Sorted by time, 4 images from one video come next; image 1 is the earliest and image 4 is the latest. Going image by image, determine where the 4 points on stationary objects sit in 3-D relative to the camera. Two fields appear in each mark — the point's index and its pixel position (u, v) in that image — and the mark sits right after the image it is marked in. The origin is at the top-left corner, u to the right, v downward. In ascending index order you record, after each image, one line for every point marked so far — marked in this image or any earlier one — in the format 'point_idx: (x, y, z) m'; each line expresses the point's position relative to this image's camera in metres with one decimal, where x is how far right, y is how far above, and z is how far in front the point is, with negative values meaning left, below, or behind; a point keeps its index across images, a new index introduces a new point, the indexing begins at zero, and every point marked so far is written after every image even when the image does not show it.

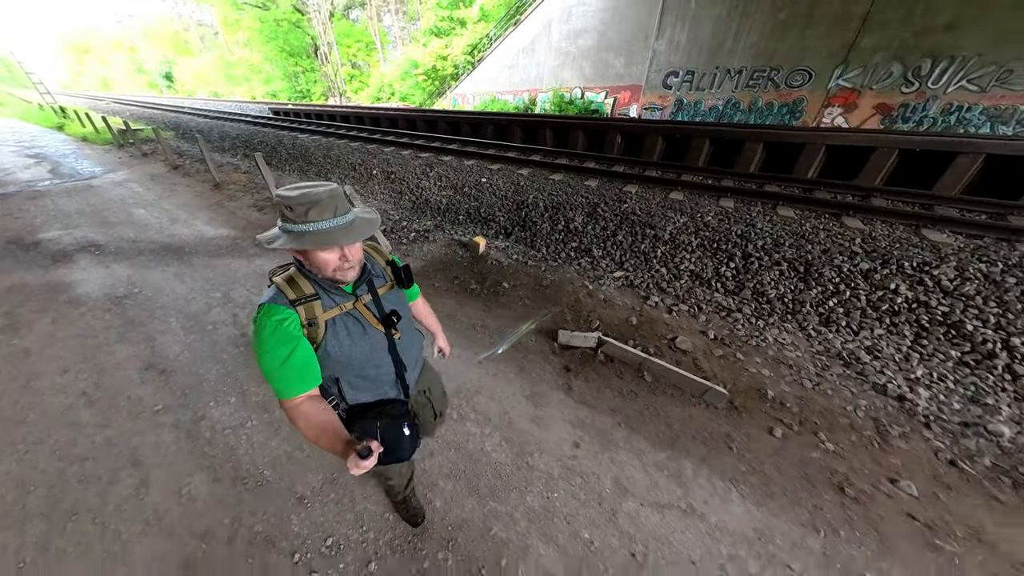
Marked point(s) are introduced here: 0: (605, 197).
0: (+1.7, +1.7, +6.1) m
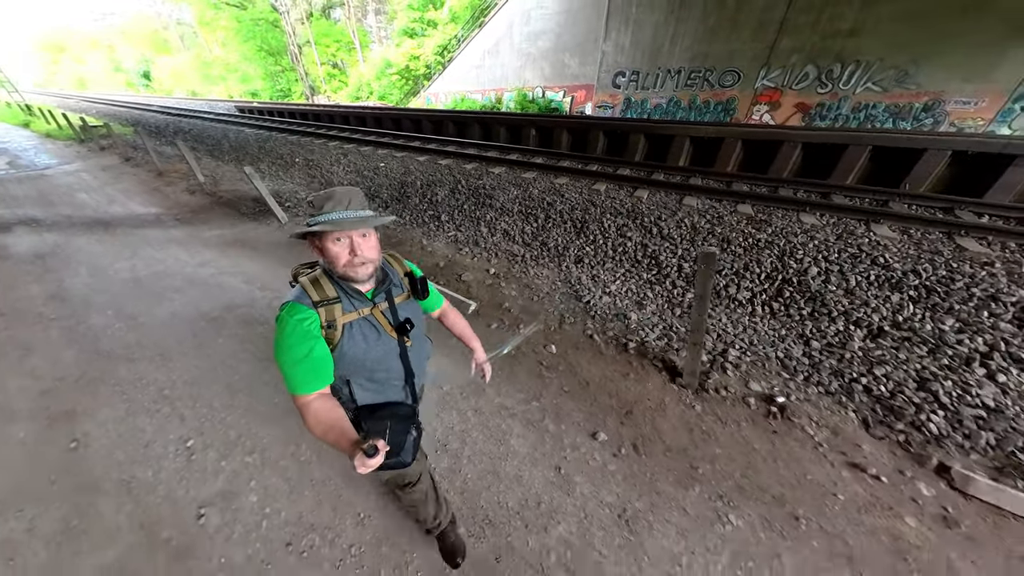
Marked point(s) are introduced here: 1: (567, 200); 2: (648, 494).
0: (-0.9, +2.5, +7.3) m
1: (+1.0, +1.6, +6.0) m
2: (+1.0, -1.5, +2.5) m
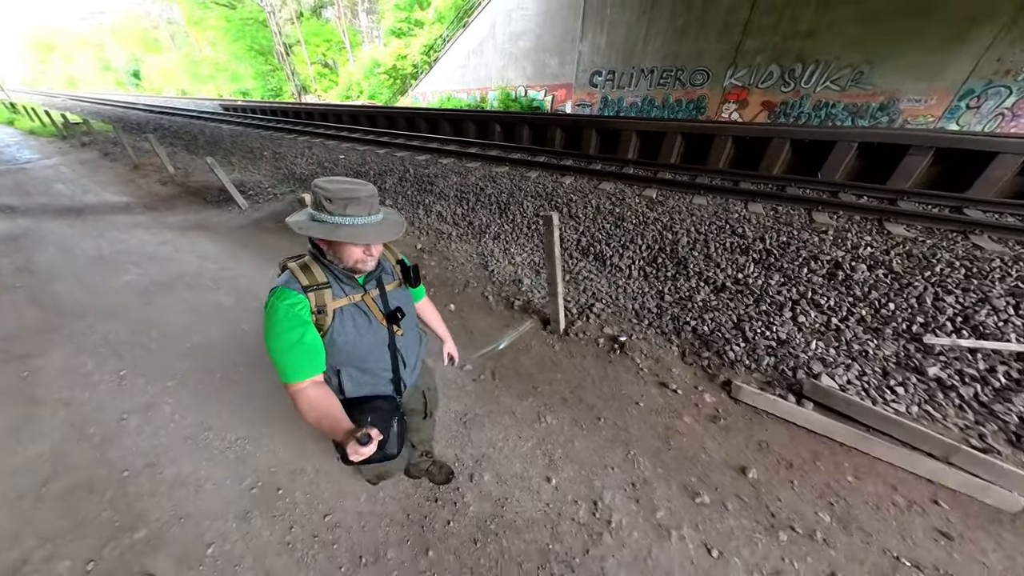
0: (-2.2, +2.9, +7.9) m
1: (-0.3, +2.0, +6.6) m
2: (-0.2, -1.1, +3.1) m
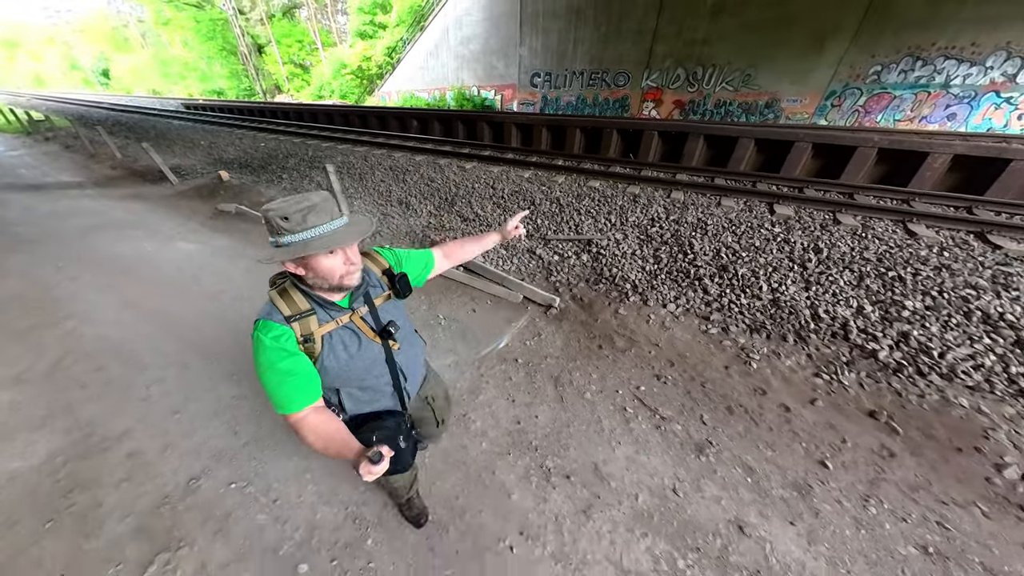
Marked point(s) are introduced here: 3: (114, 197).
0: (-5.8, +4.1, +10.0) m
1: (-3.8, +3.3, +8.8) m
2: (-3.6, +0.2, +5.2) m
3: (-10.4, +2.4, +8.7) m
